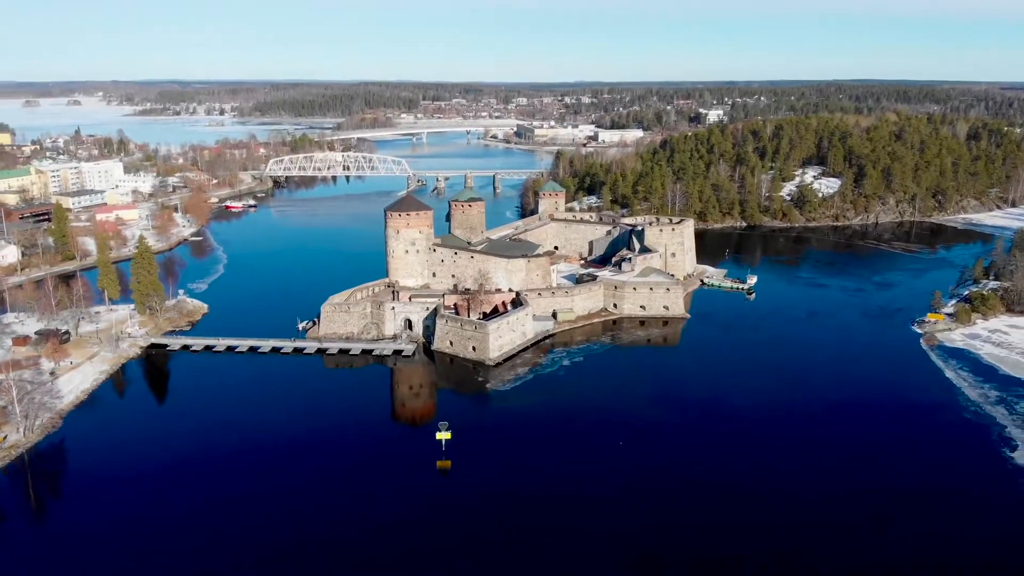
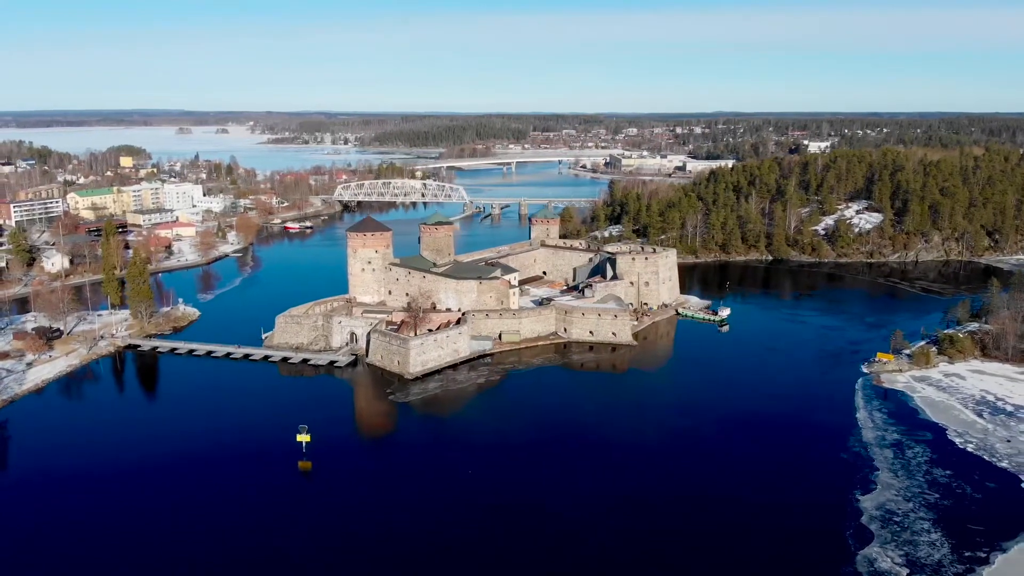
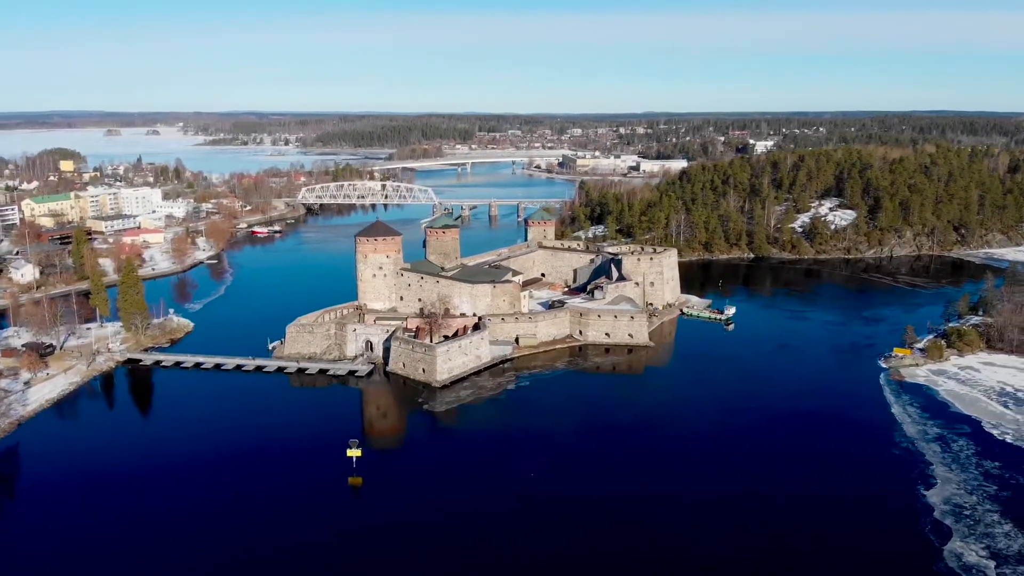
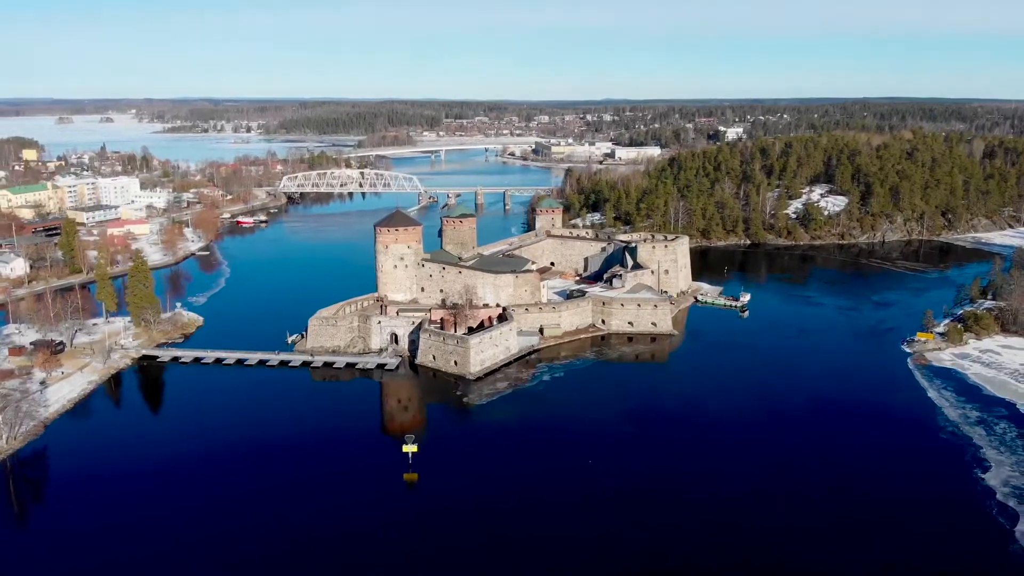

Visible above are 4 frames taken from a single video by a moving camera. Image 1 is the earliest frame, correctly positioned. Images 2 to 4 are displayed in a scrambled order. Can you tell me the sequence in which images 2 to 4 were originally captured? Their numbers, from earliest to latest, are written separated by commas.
4, 3, 2
